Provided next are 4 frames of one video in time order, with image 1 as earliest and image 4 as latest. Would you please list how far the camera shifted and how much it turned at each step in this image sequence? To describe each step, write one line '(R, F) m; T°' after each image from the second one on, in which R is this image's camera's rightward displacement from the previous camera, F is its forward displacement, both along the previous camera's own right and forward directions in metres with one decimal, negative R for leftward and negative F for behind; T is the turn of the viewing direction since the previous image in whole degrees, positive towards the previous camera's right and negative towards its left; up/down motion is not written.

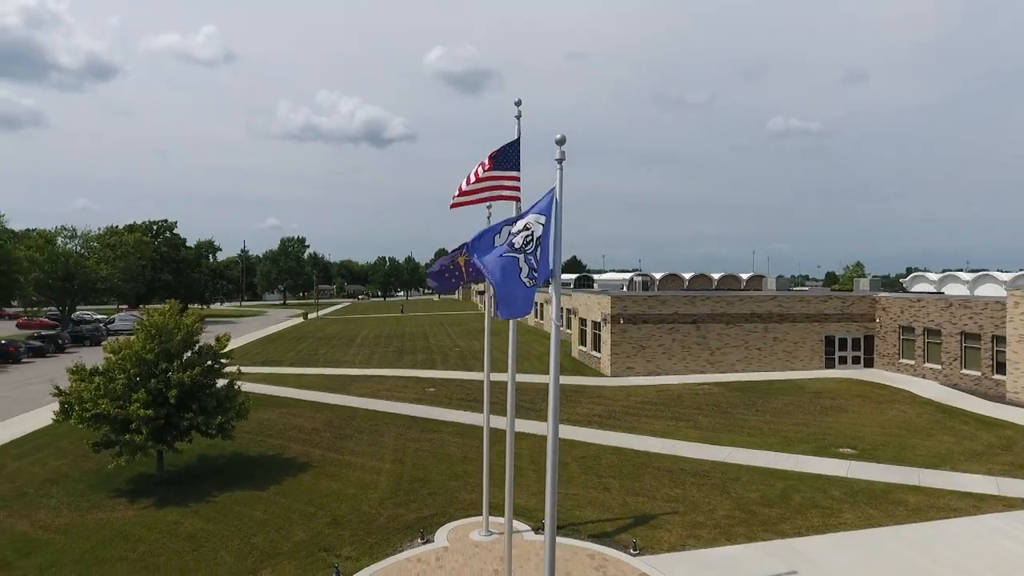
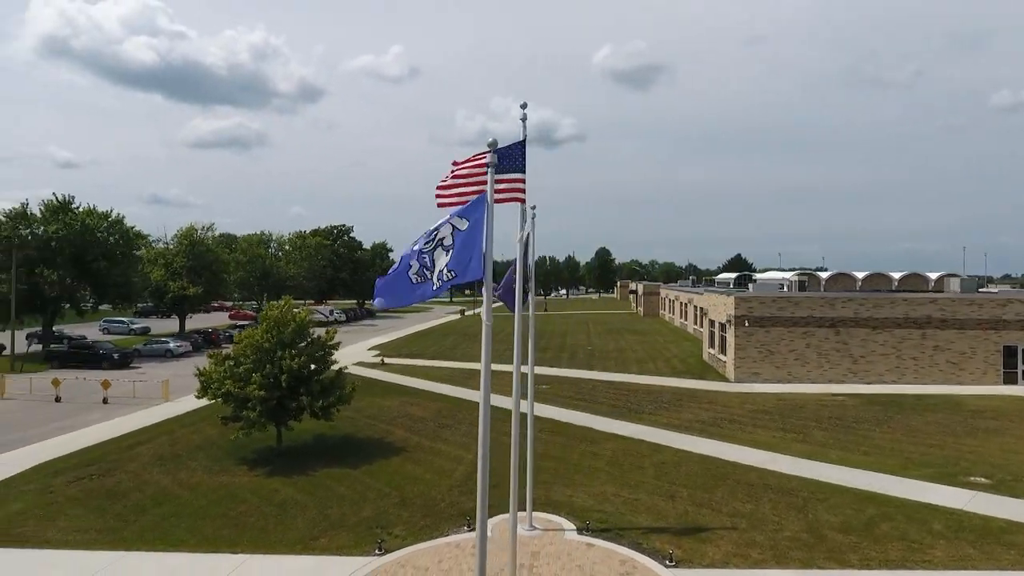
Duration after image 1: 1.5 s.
(+2.5, +0.1) m; -16°
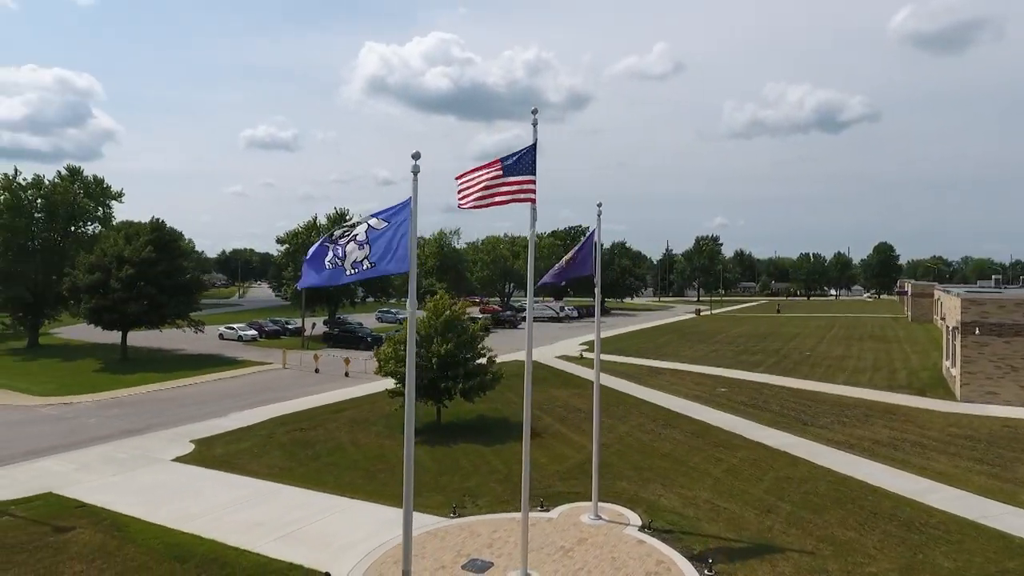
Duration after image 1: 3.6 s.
(+4.0, +0.1) m; -24°
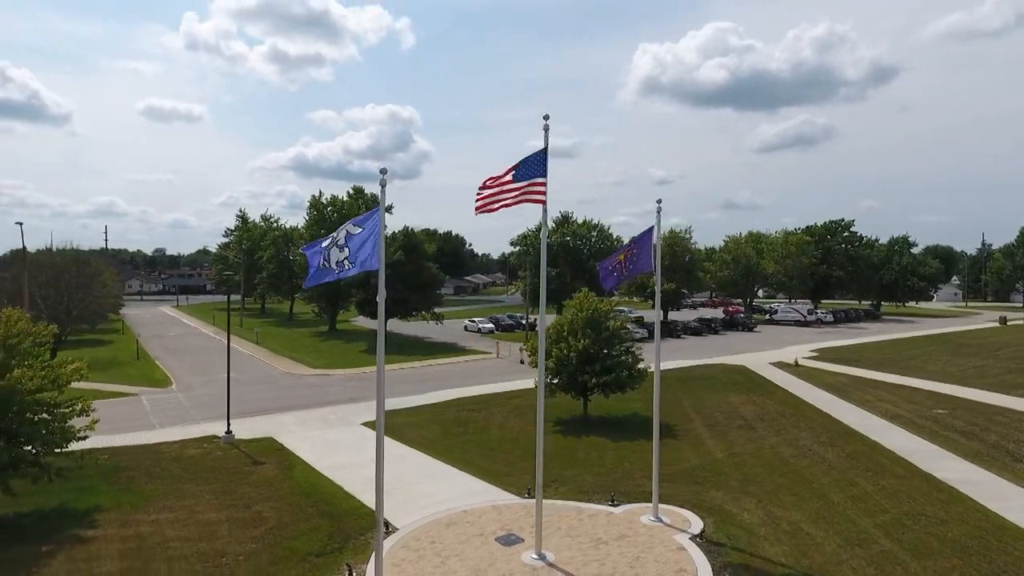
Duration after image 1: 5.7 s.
(+4.3, +0.2) m; -25°
